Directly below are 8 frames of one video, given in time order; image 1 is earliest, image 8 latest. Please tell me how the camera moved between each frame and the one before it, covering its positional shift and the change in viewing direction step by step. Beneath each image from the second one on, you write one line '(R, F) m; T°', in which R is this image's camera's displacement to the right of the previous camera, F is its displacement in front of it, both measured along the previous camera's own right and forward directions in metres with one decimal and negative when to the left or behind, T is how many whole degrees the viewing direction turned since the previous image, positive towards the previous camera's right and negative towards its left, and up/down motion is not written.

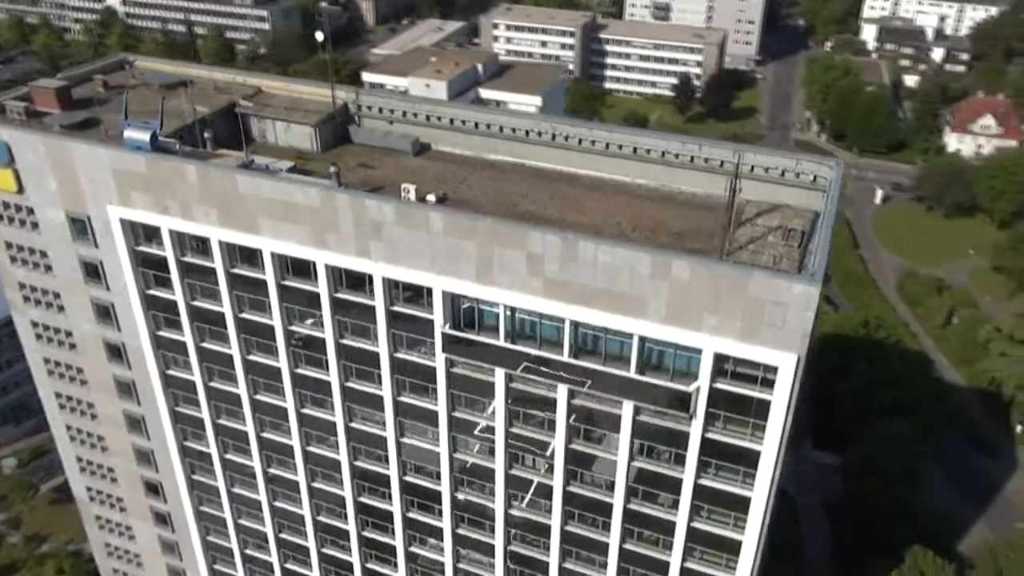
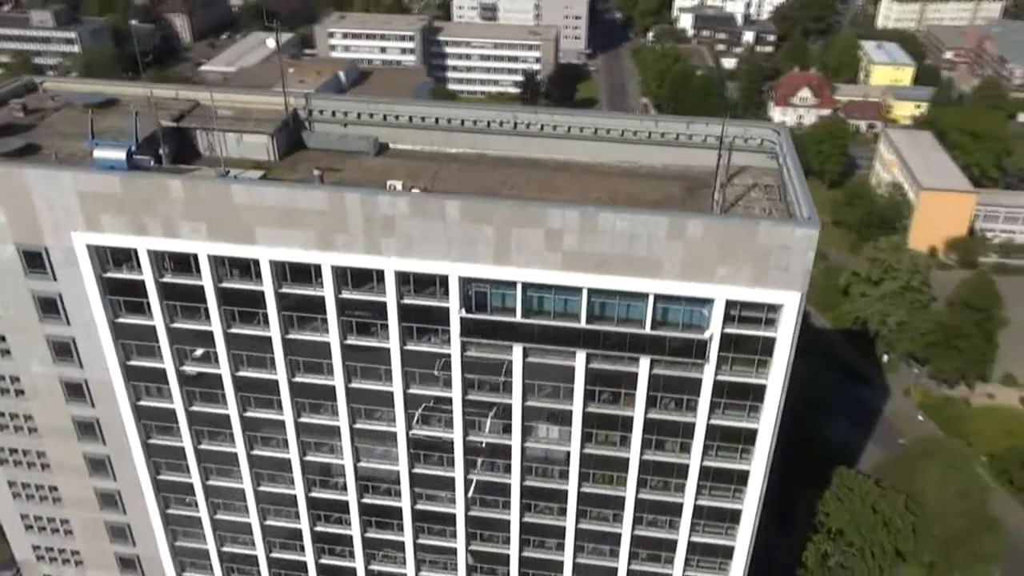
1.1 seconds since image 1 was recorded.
(-5.5, -0.7) m; +11°
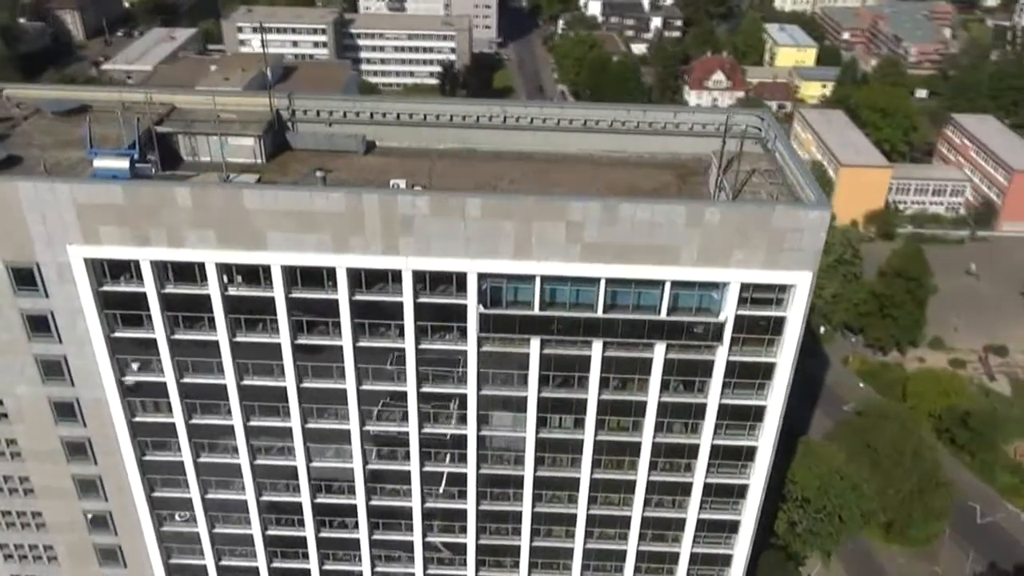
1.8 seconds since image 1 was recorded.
(-3.5, -0.1) m; +6°
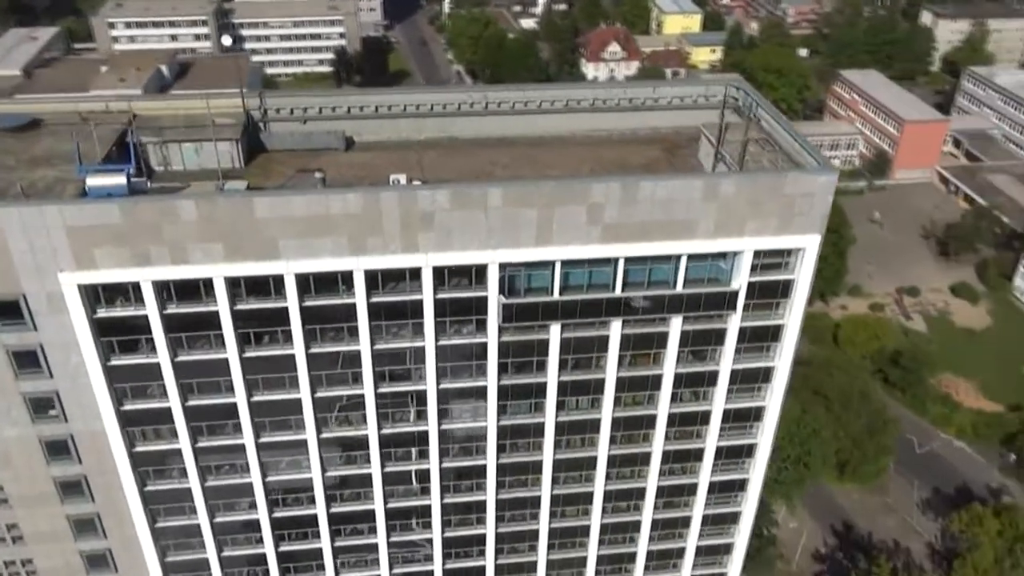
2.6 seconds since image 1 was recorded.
(-4.2, +0.4) m; +7°
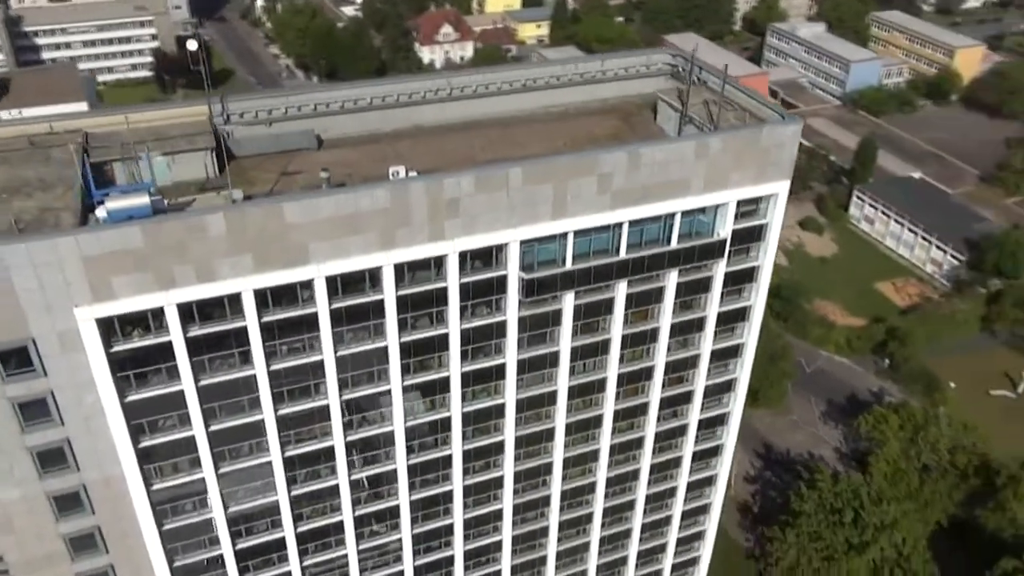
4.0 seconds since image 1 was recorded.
(-6.6, -0.1) m; +12°
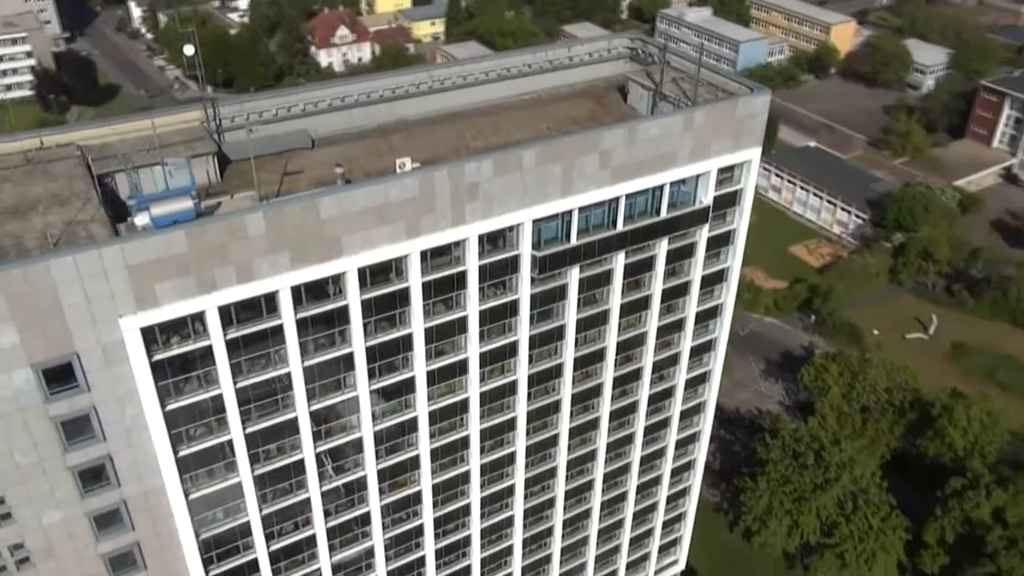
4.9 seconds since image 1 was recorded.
(-4.3, -1.0) m; +7°
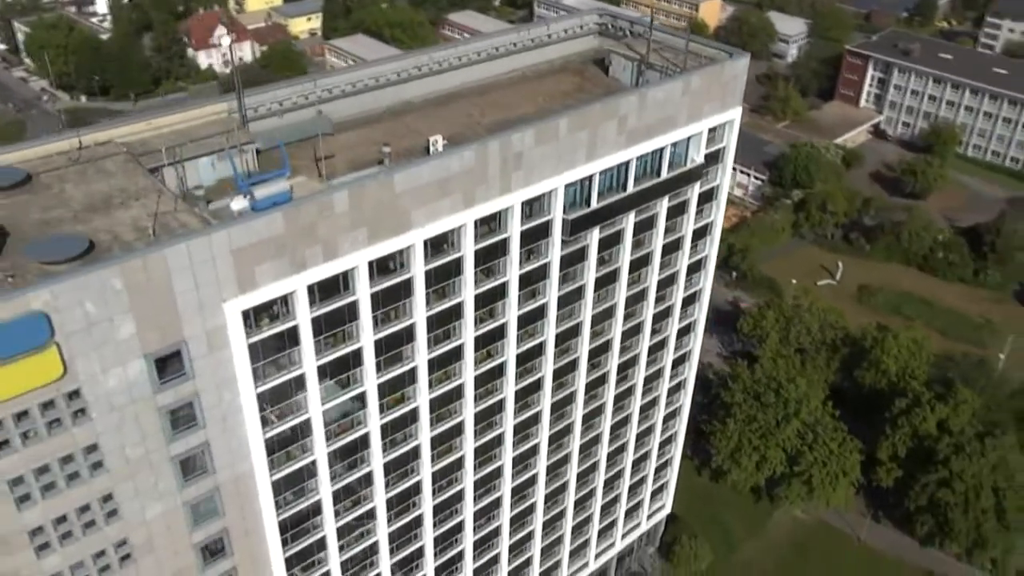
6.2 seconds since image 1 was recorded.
(-6.4, -1.5) m; +9°
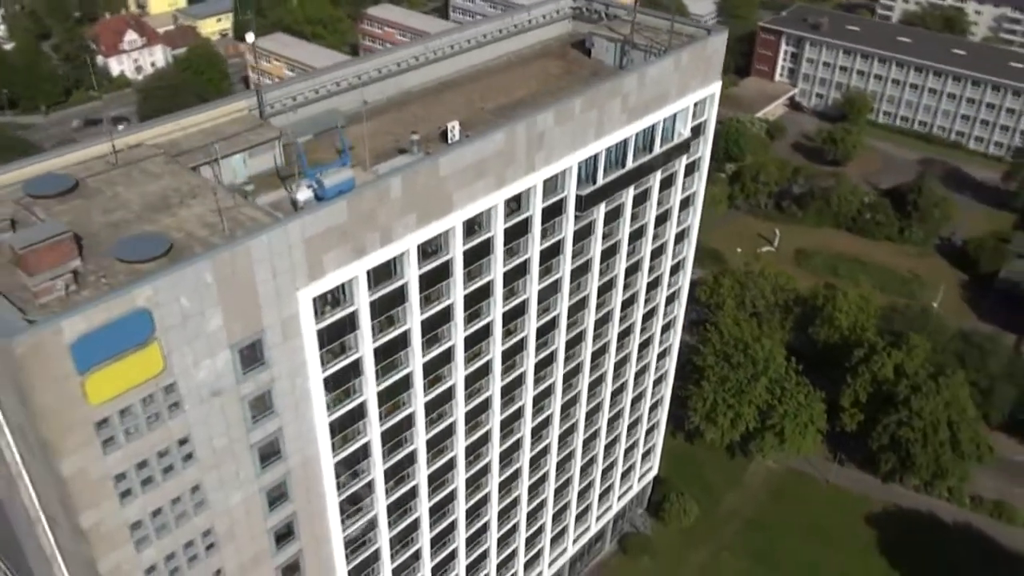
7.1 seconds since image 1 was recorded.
(-4.4, -1.3) m; +6°
